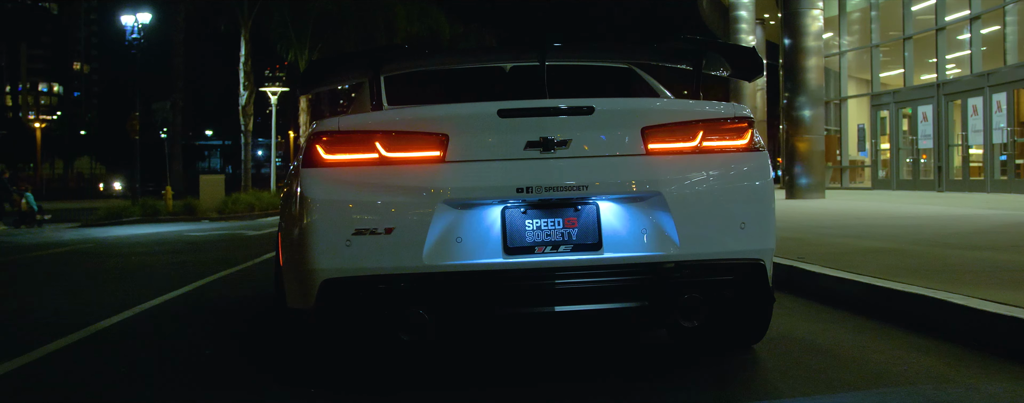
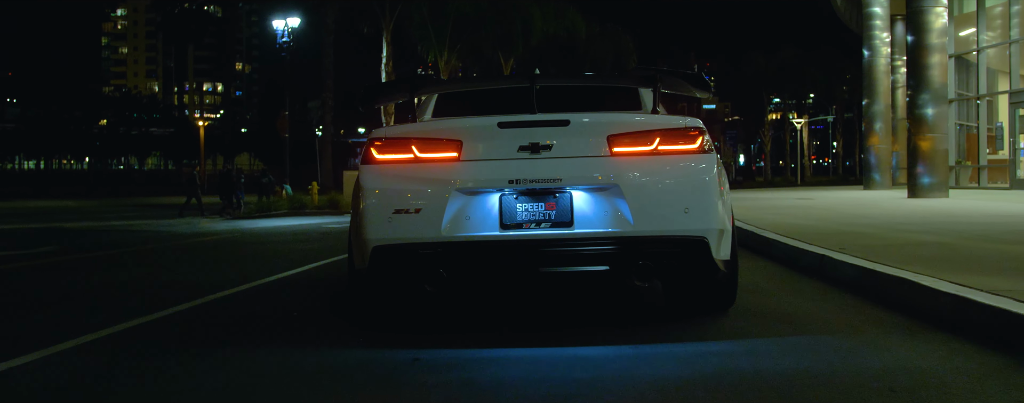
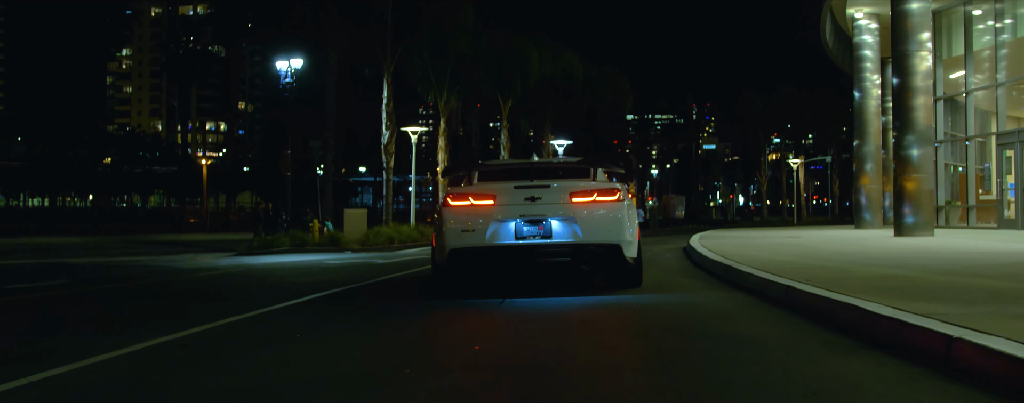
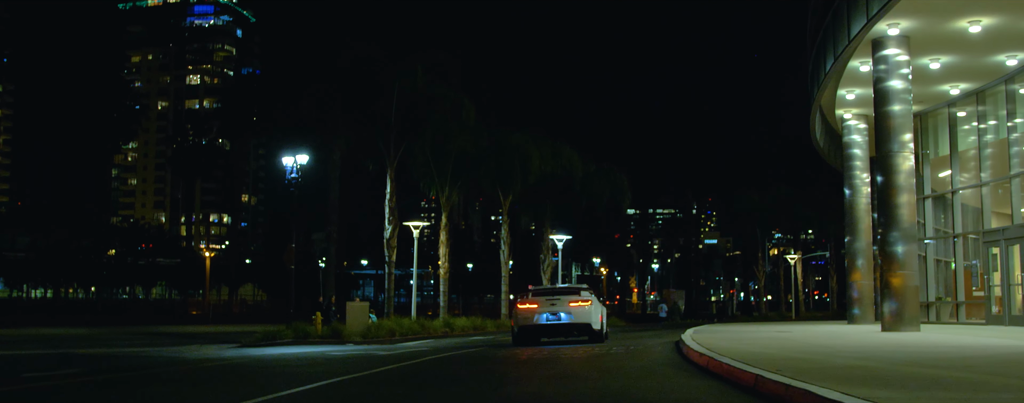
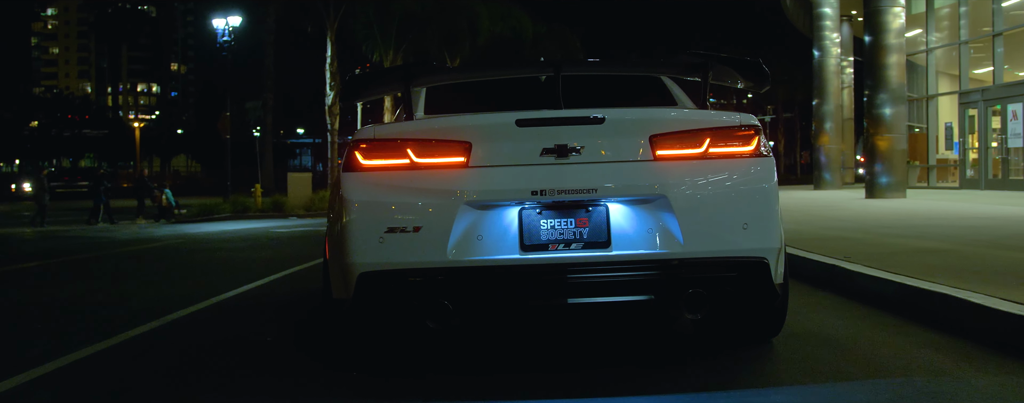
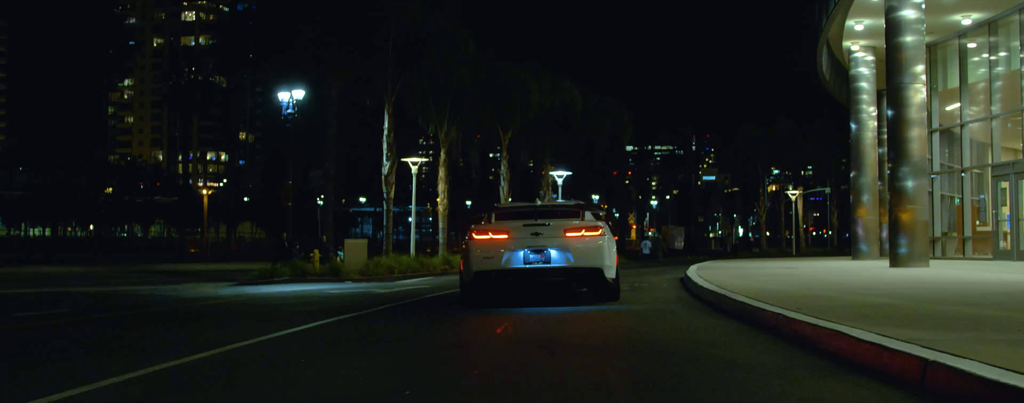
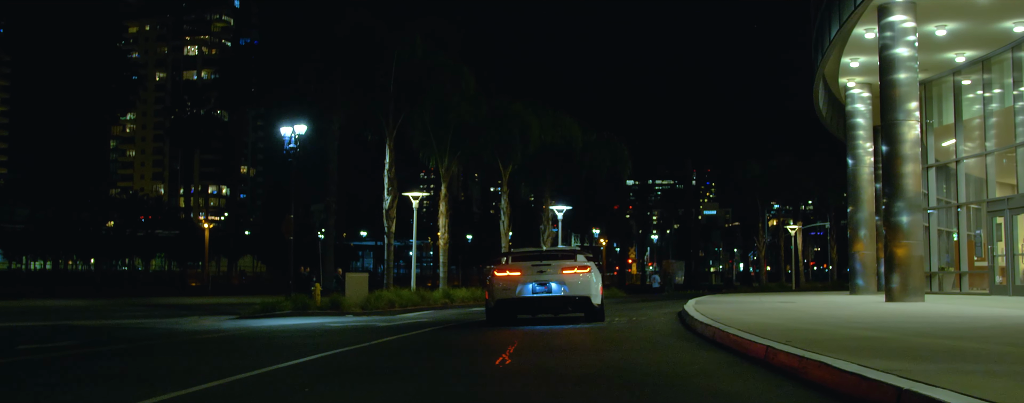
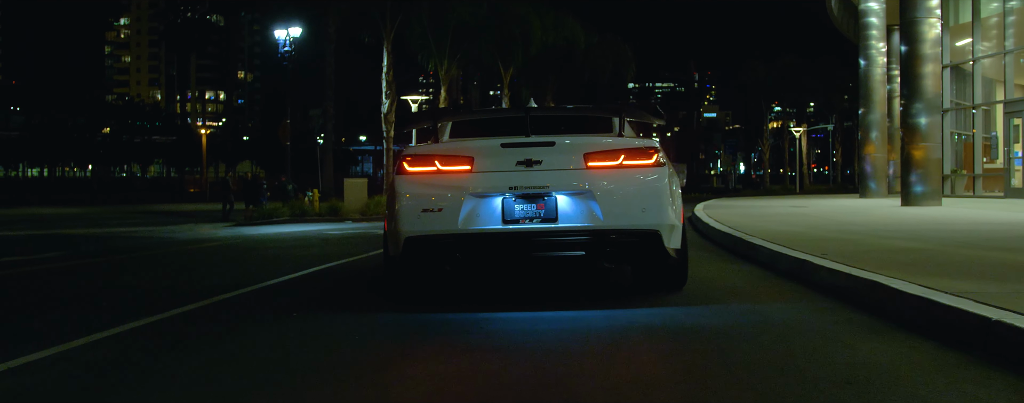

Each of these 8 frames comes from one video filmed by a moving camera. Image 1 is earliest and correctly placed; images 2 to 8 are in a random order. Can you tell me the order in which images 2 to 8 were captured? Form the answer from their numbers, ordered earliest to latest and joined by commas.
5, 2, 8, 3, 6, 7, 4
